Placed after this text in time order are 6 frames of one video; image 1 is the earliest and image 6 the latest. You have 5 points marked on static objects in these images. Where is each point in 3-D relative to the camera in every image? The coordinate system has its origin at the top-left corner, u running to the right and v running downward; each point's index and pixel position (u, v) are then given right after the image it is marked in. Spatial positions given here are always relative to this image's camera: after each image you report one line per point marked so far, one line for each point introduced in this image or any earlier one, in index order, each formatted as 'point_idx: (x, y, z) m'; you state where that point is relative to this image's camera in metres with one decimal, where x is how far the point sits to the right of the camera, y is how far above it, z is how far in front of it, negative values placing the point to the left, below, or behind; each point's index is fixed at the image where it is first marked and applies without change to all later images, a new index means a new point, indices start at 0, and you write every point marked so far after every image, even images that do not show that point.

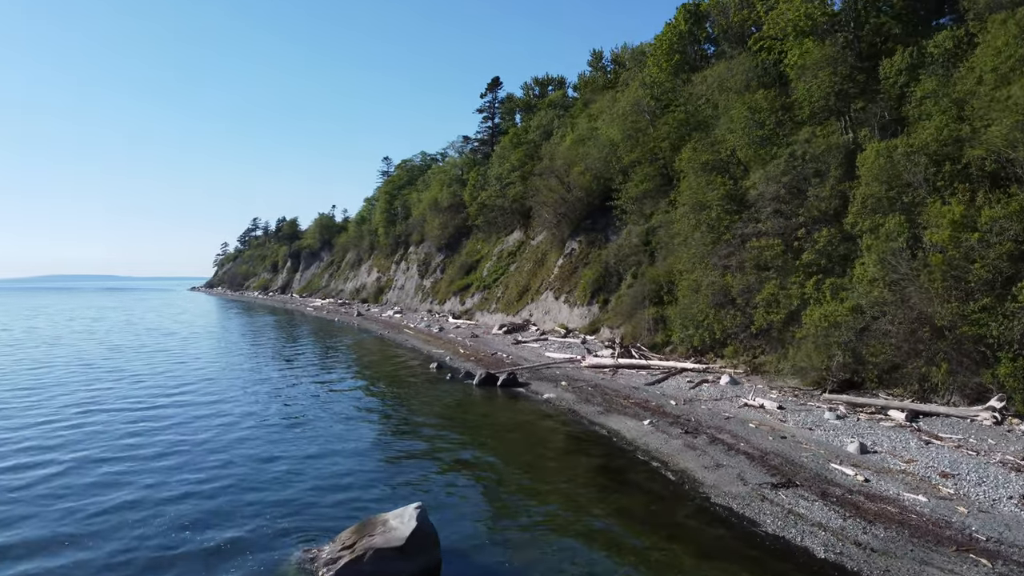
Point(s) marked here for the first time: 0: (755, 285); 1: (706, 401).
0: (+5.7, +0.1, +19.7) m
1: (+4.1, -2.4, +17.7) m
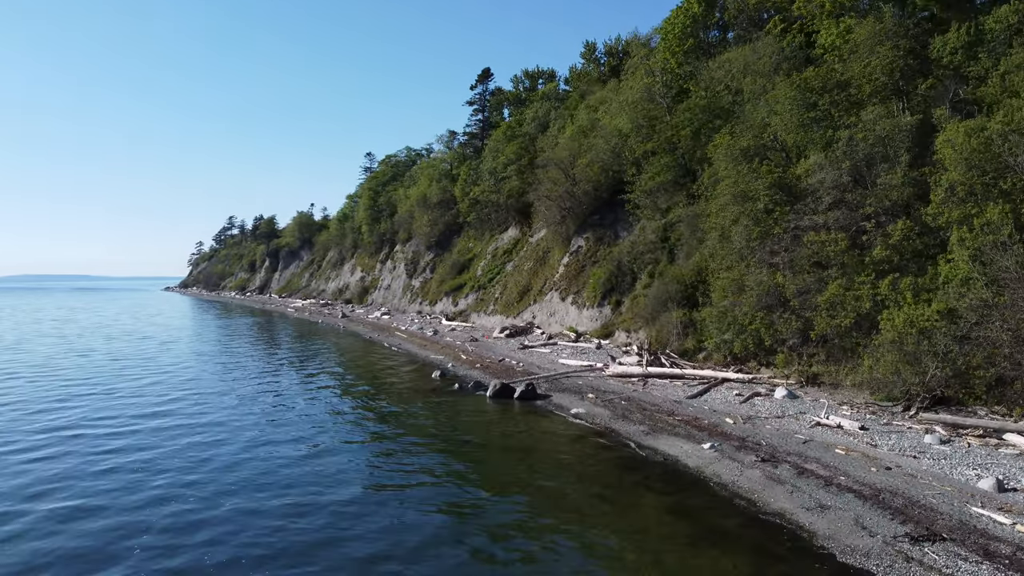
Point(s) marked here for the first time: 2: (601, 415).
0: (+6.3, +0.1, +17.4) m
1: (+4.7, -2.4, +15.3) m
2: (+1.9, -2.7, +17.5) m
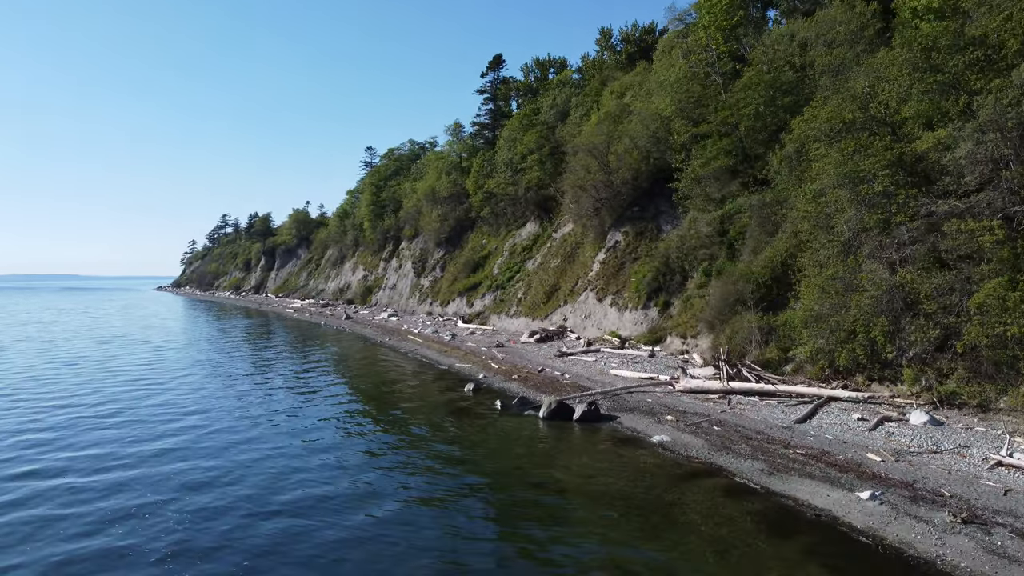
0: (+7.5, +0.1, +14.1) m
1: (+6.0, -2.4, +12.1) m
2: (+3.1, -2.7, +14.2) m
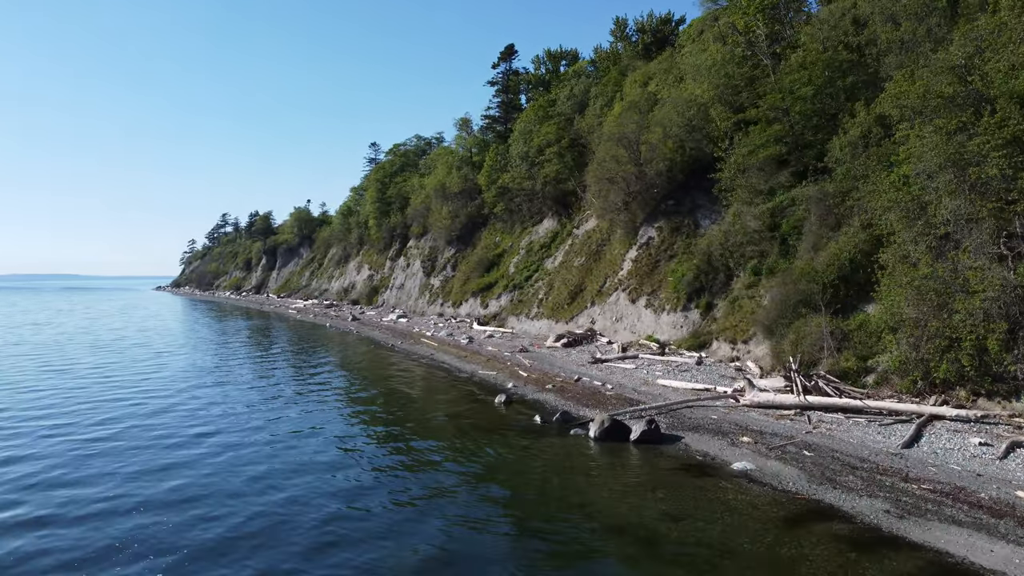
0: (+8.4, +0.1, +11.9) m
1: (+6.8, -2.4, +9.8) m
2: (+4.0, -2.7, +11.9) m
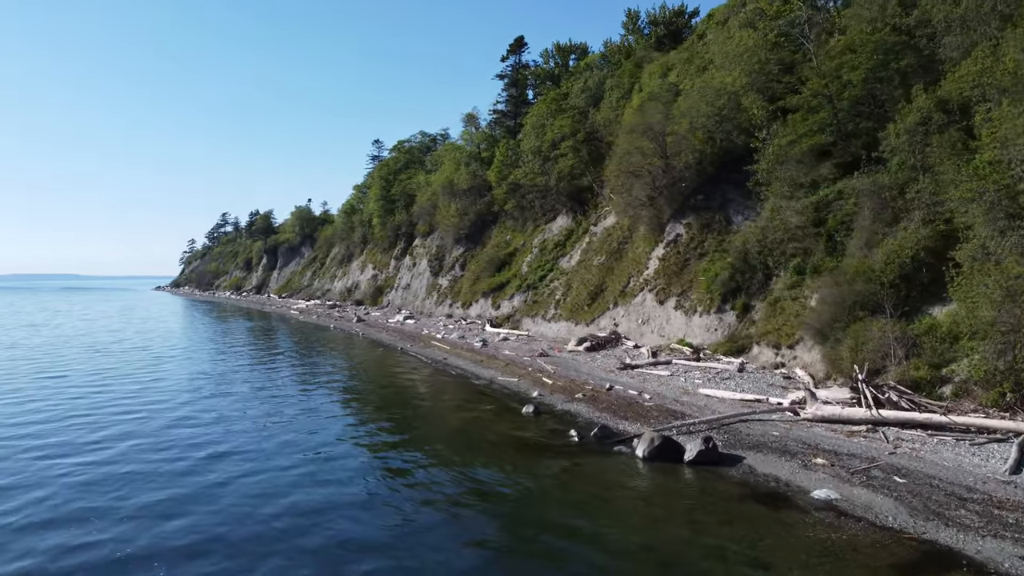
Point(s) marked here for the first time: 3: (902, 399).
0: (+9.0, 0.0, +10.2) m
1: (+7.4, -2.4, +8.1) m
2: (+4.6, -2.7, +10.2) m
3: (+6.7, -2.0, +14.3) m
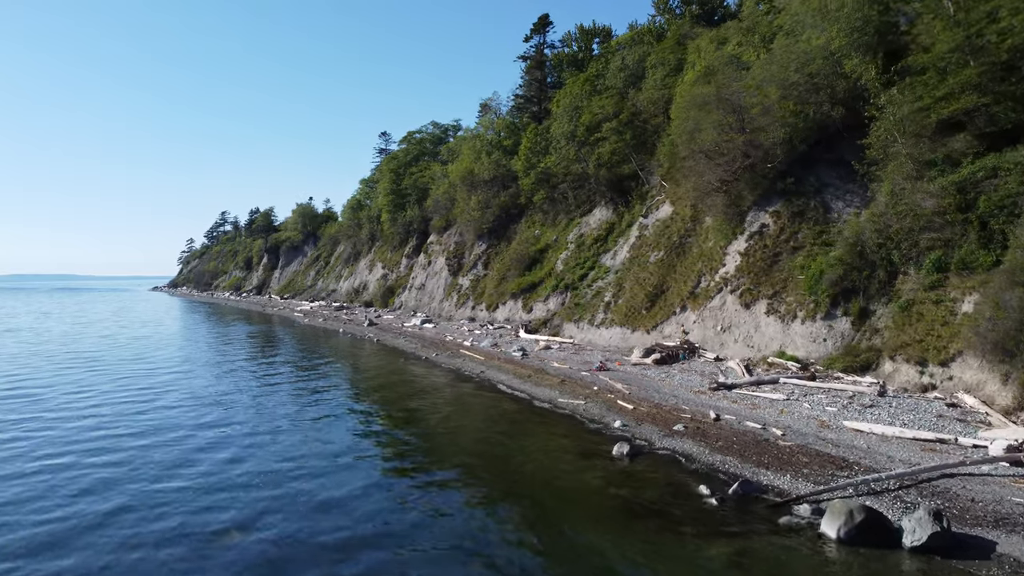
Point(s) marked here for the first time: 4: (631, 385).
0: (+10.4, 0.0, +5.9) m
1: (+8.9, -2.5, +3.8) m
2: (+6.0, -2.7, +6.0) m
3: (+8.2, -2.0, +10.0) m
4: (+2.7, -2.3, +19.4) m
